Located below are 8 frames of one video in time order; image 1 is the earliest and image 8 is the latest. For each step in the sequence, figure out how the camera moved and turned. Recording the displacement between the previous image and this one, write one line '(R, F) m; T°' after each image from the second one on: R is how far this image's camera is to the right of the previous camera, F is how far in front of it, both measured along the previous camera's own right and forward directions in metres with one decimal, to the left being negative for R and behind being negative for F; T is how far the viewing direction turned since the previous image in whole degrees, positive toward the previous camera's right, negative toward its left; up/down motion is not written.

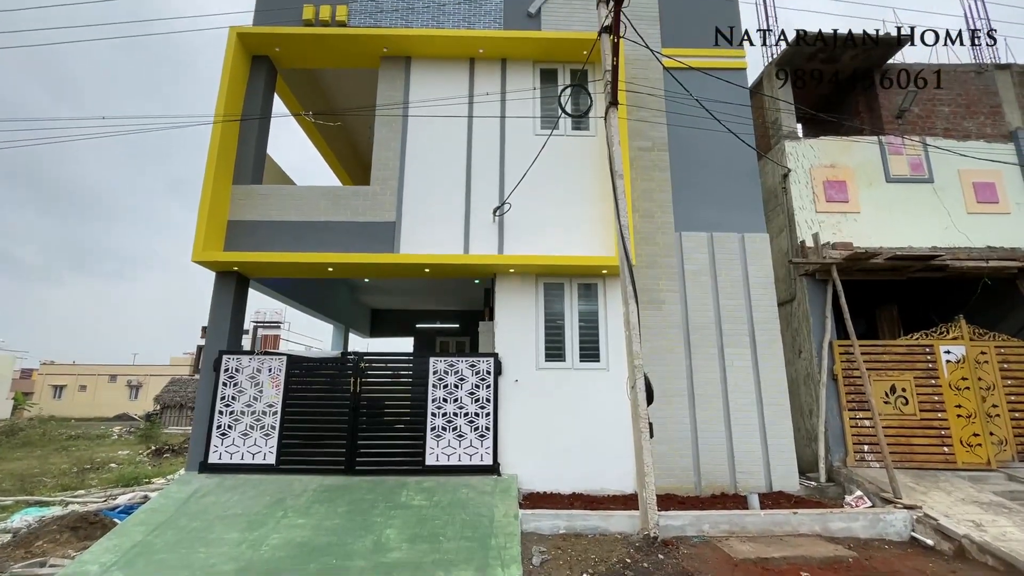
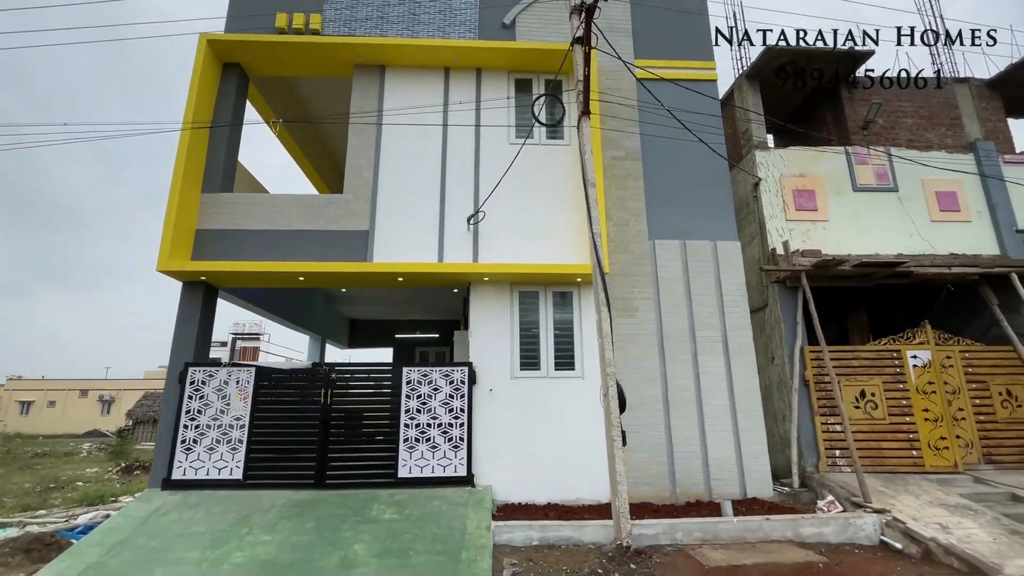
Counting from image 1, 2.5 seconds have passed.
(+0.2, 0.0) m; +2°
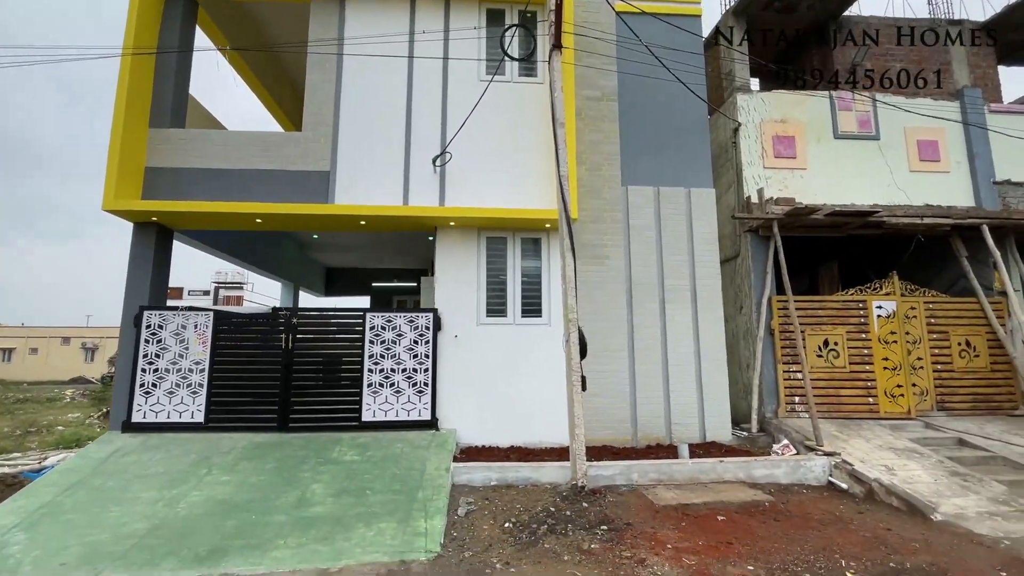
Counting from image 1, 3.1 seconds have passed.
(+0.3, +0.1) m; +1°
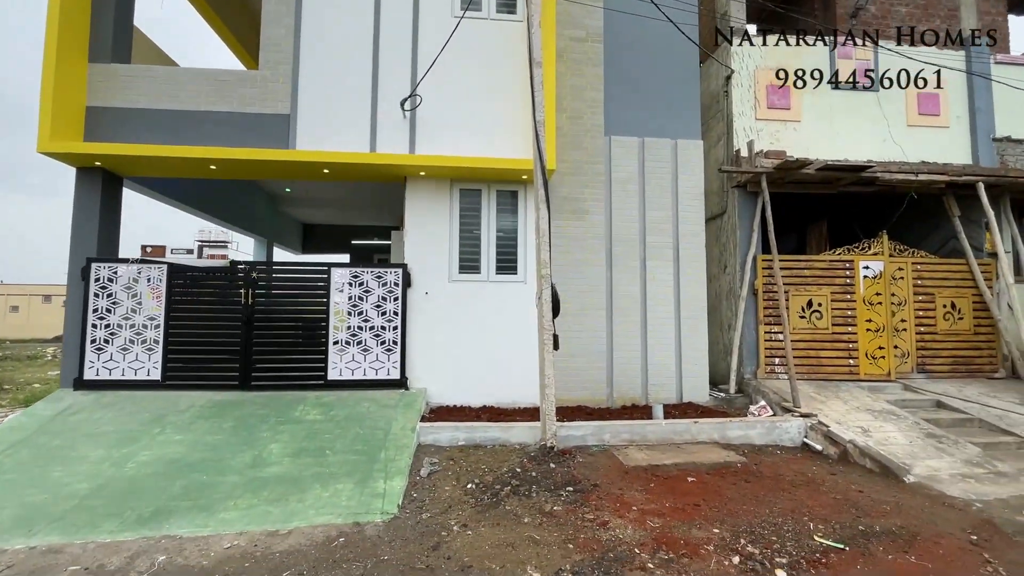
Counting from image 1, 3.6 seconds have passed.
(+0.3, +0.3) m; +1°
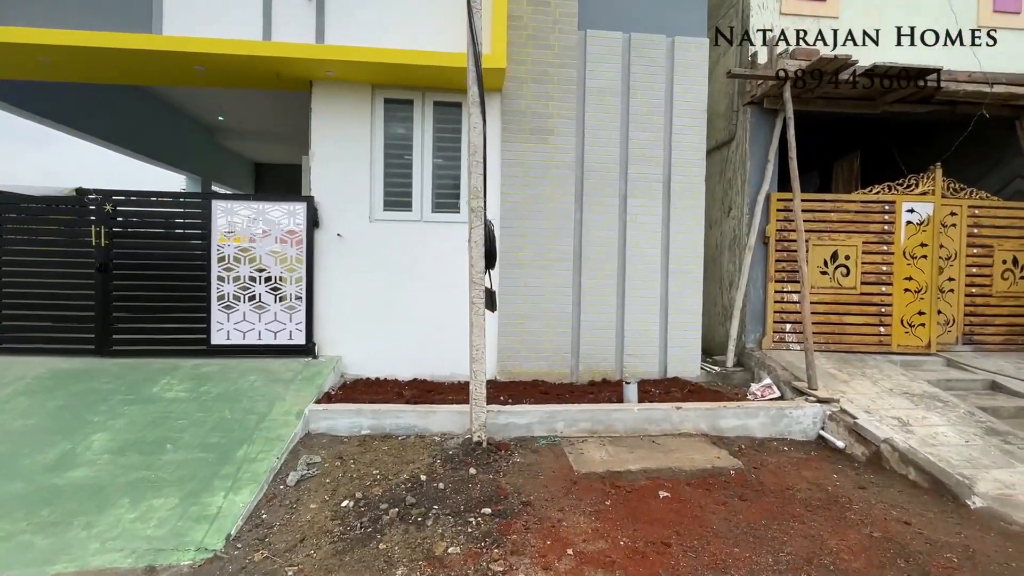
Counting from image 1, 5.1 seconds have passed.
(+0.7, +1.5) m; 0°
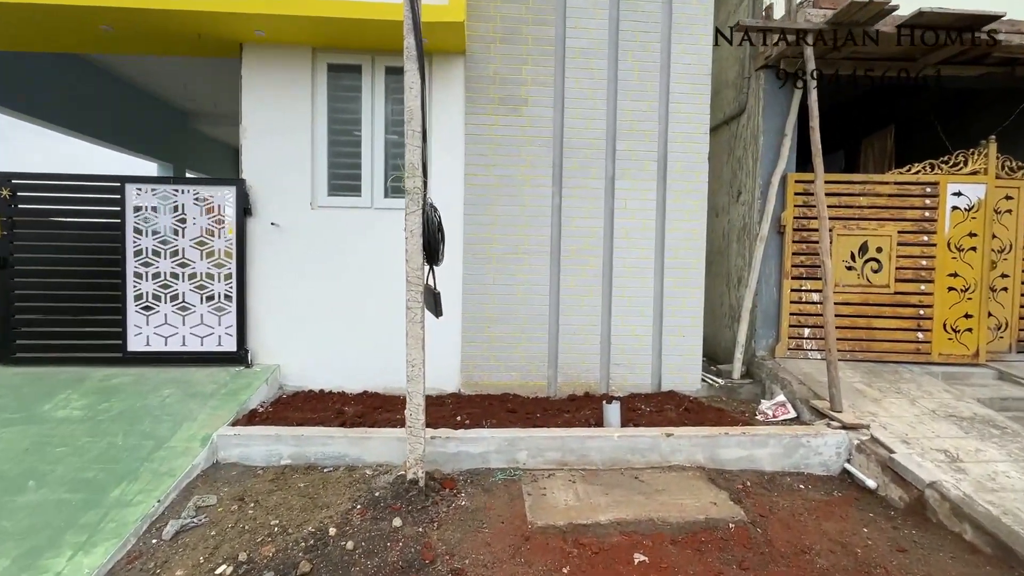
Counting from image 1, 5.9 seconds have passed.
(+0.5, +0.8) m; -2°
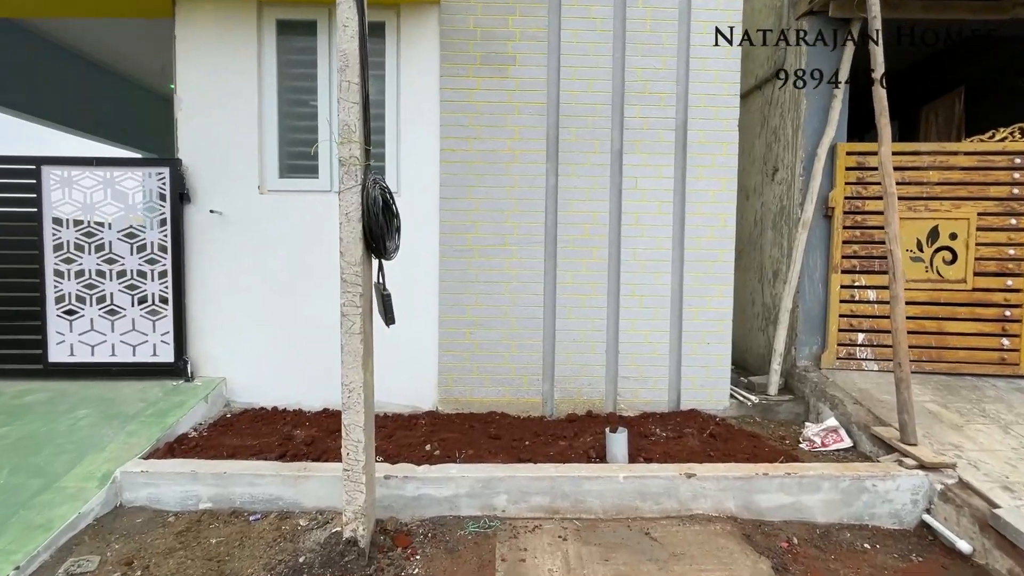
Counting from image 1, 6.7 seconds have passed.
(+0.3, +0.8) m; -2°
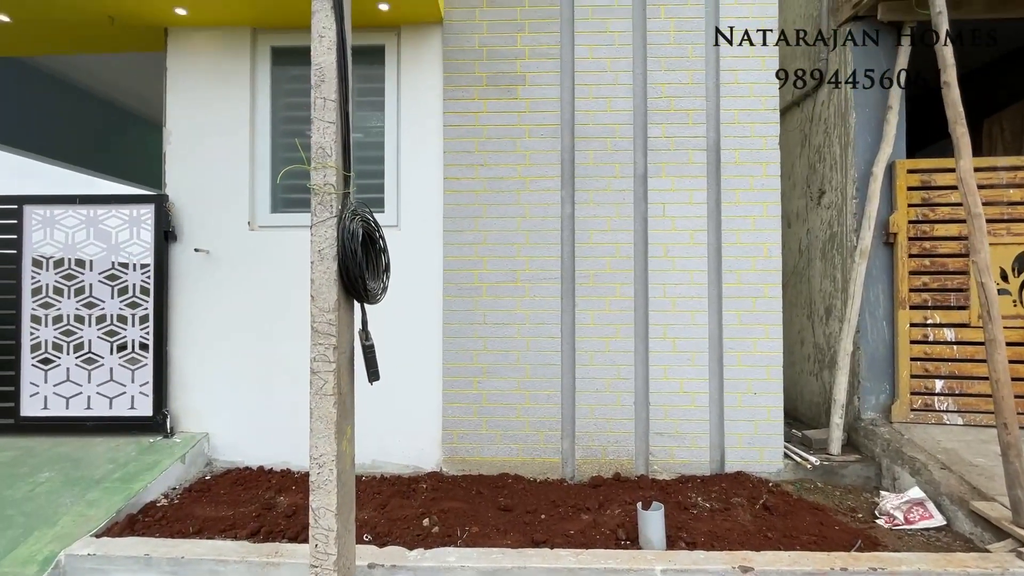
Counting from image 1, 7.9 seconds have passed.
(+0.1, +0.4) m; -3°
